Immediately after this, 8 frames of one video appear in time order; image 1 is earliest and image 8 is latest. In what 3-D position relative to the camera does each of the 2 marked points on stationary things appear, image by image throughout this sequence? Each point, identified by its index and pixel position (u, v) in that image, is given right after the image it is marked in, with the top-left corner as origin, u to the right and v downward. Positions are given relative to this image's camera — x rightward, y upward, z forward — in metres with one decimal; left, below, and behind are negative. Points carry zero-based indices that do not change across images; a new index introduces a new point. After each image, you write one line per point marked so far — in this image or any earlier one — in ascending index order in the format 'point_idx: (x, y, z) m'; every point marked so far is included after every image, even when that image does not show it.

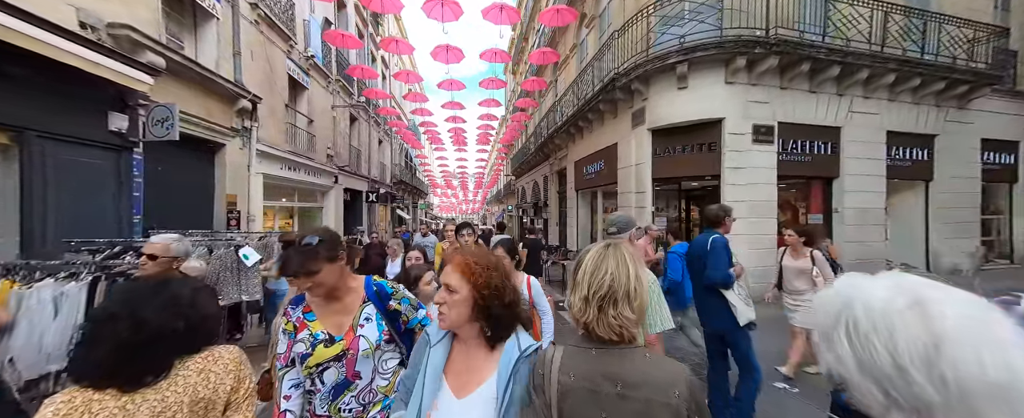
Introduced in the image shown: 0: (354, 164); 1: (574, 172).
0: (-7.8, +2.2, +15.7) m
1: (+2.6, +1.5, +13.5) m
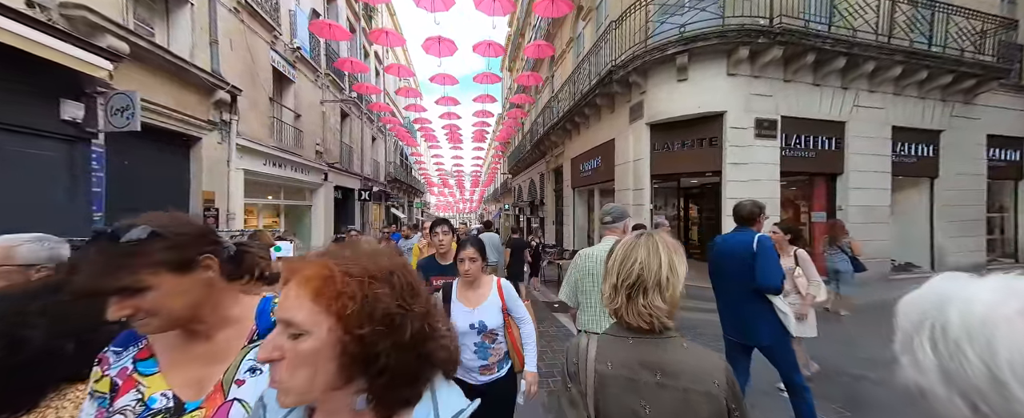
0: (-8.0, +2.2, +15.3) m
1: (+2.4, +1.6, +13.2) m
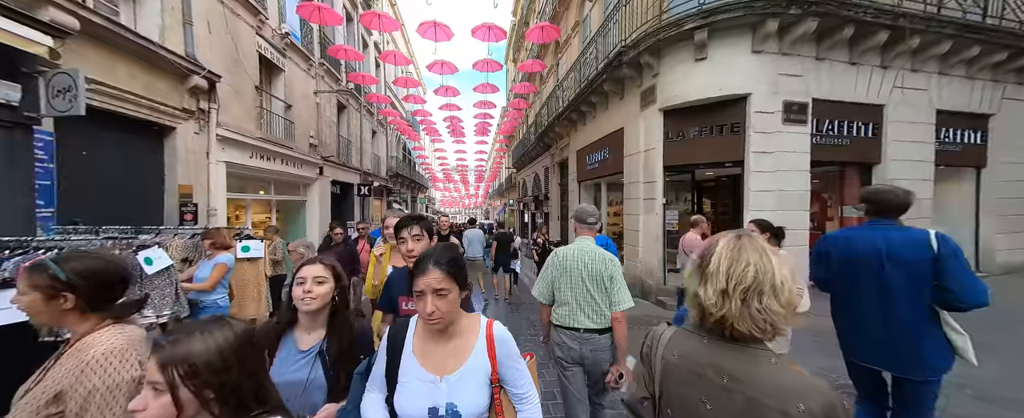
0: (-7.9, +2.5, +14.8) m
1: (+2.5, +1.8, +12.5) m
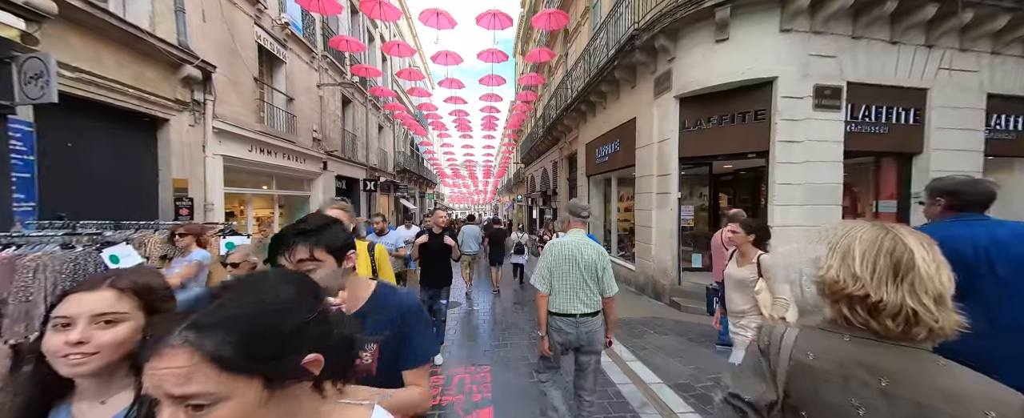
0: (-7.6, +2.7, +14.6) m
1: (+2.8, +2.0, +12.0) m
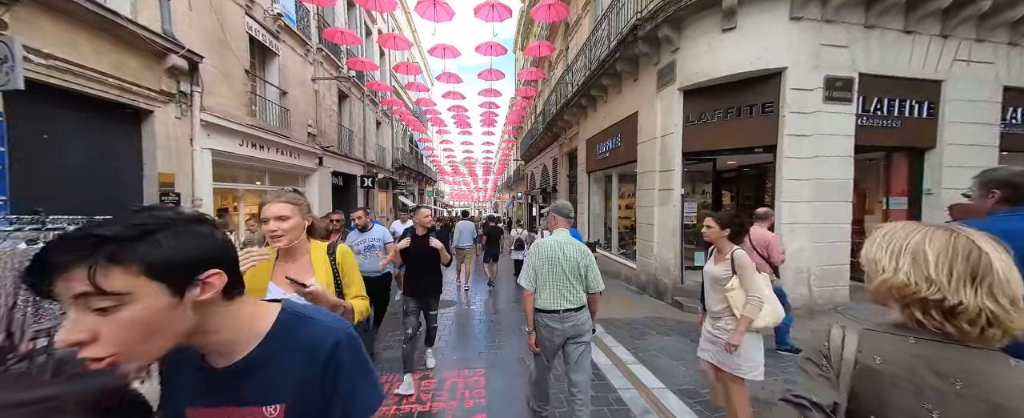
0: (-7.6, +2.8, +14.4) m
1: (+2.7, +2.1, +11.8) m
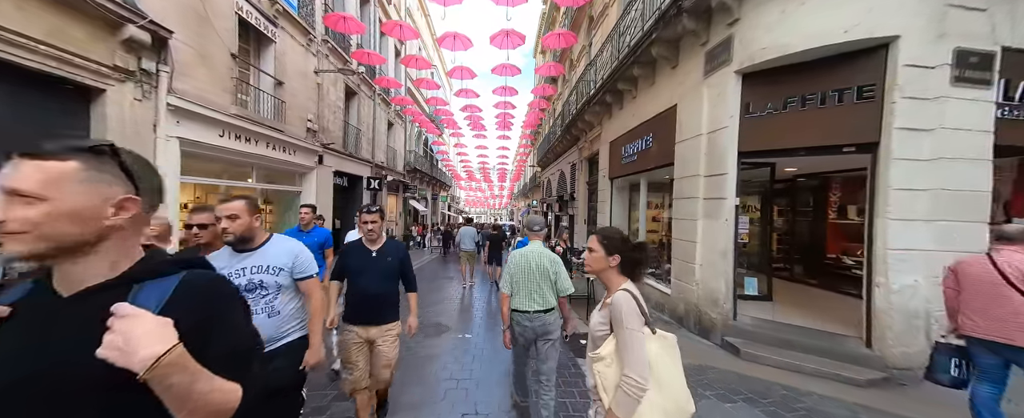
0: (-7.0, +2.7, +13.6) m
1: (+3.2, +1.7, +10.5) m
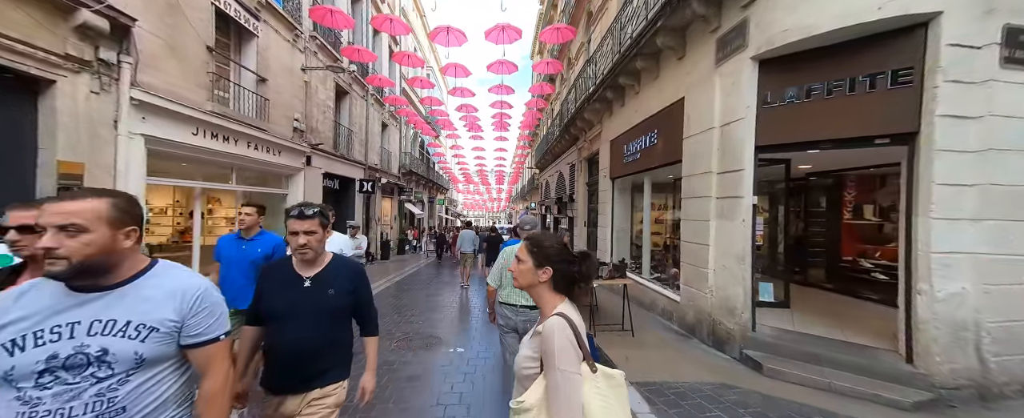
0: (-7.1, +2.6, +13.2) m
1: (+3.1, +1.7, +10.1) m
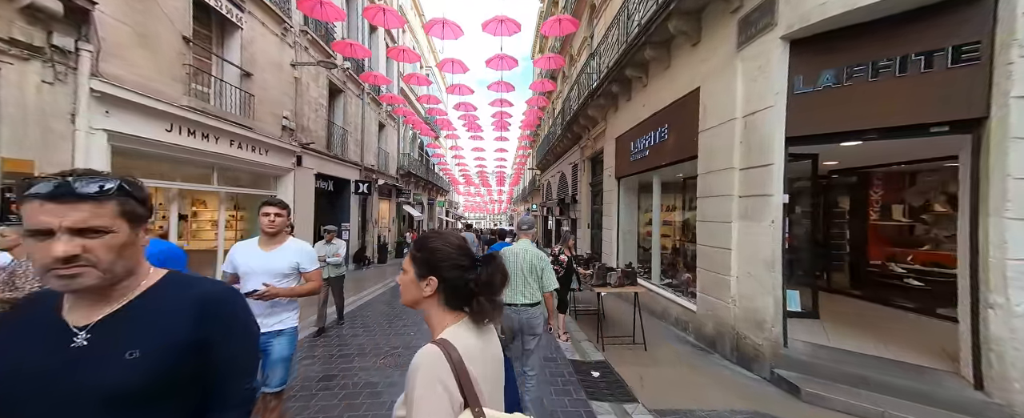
0: (-7.1, +2.5, +12.7) m
1: (+3.1, +1.7, +9.6) m
